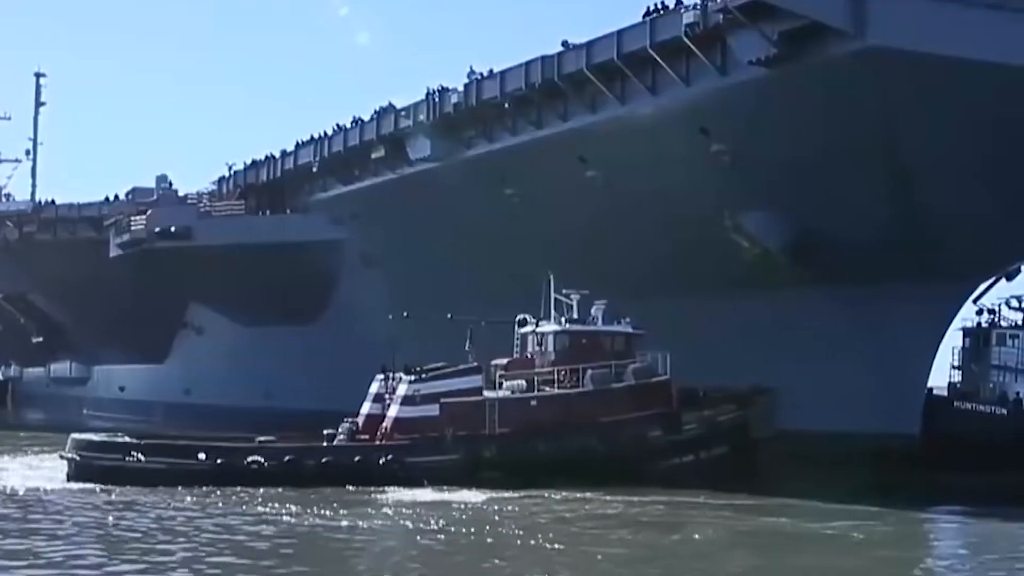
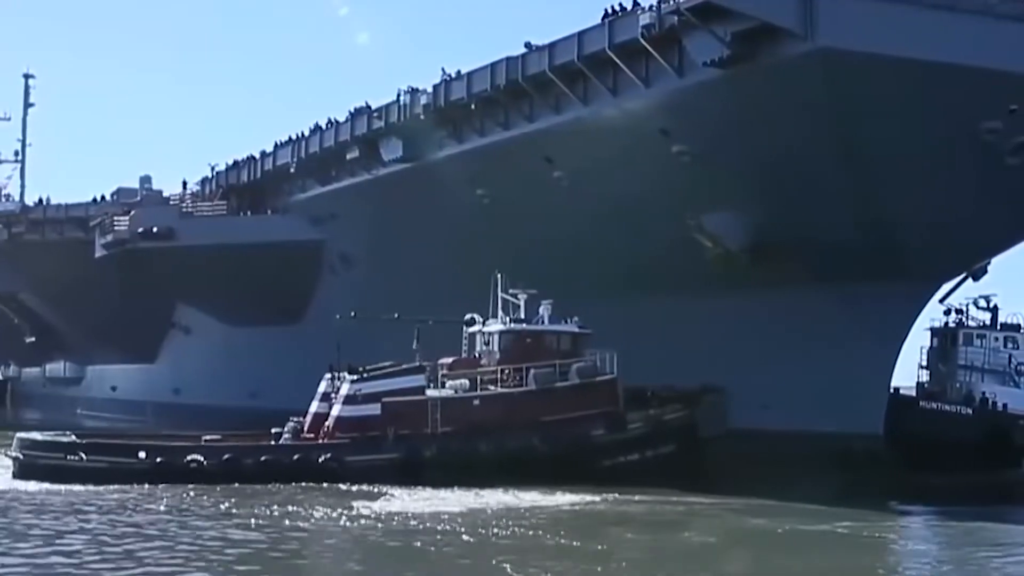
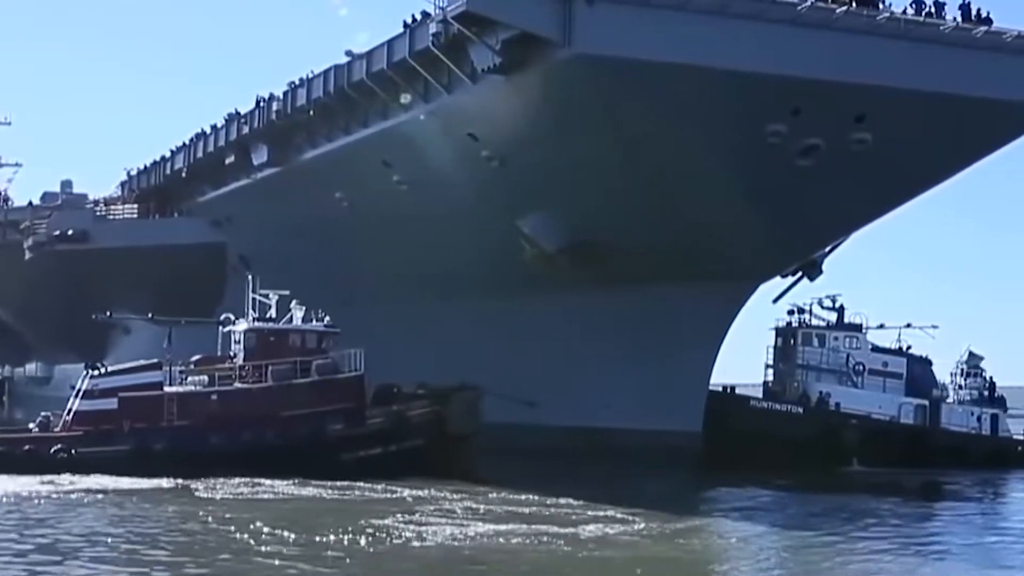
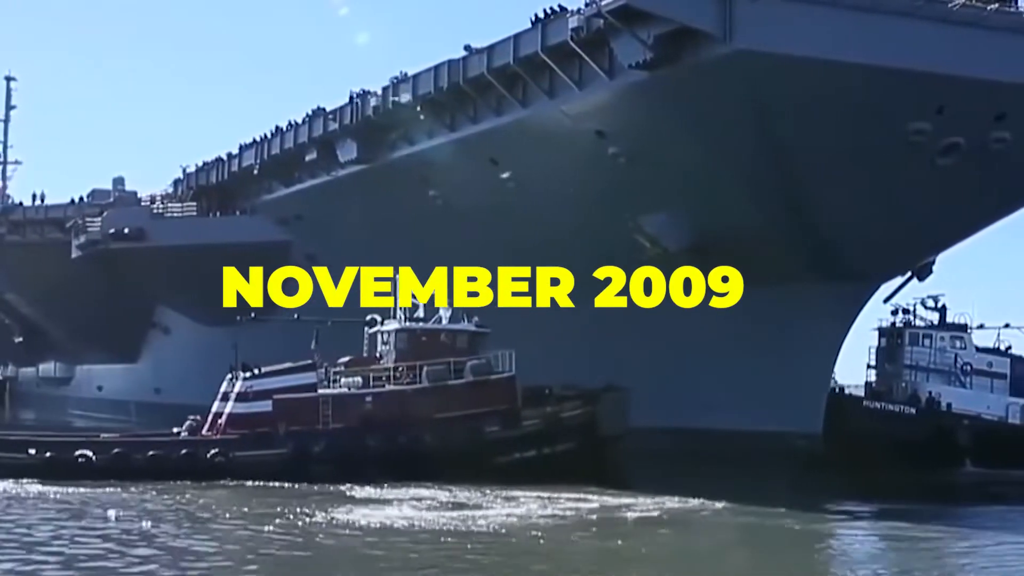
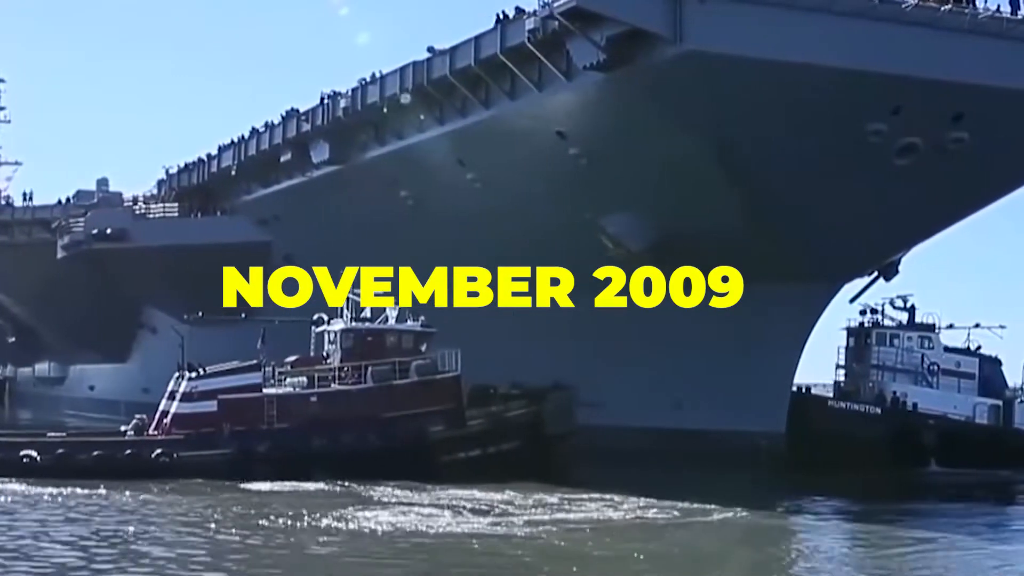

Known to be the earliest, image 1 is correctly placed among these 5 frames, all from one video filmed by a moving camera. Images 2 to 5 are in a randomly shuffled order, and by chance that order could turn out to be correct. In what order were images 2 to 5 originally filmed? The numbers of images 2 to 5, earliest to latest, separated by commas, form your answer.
2, 4, 5, 3
